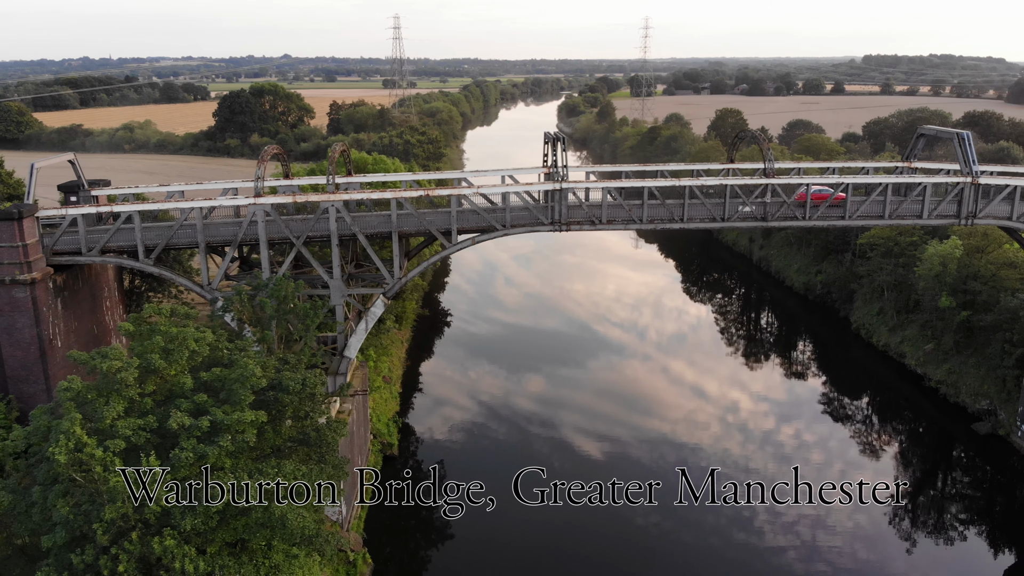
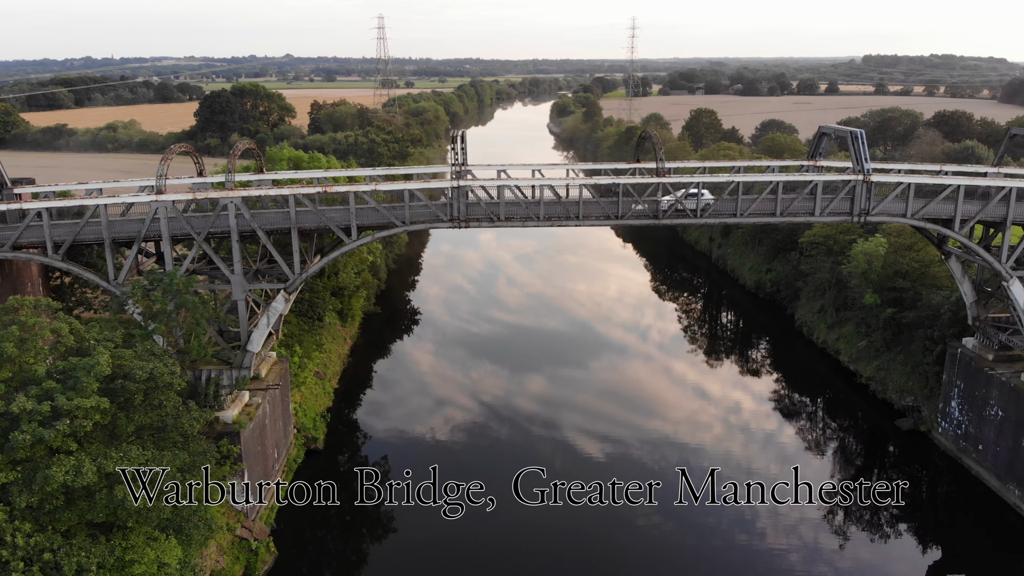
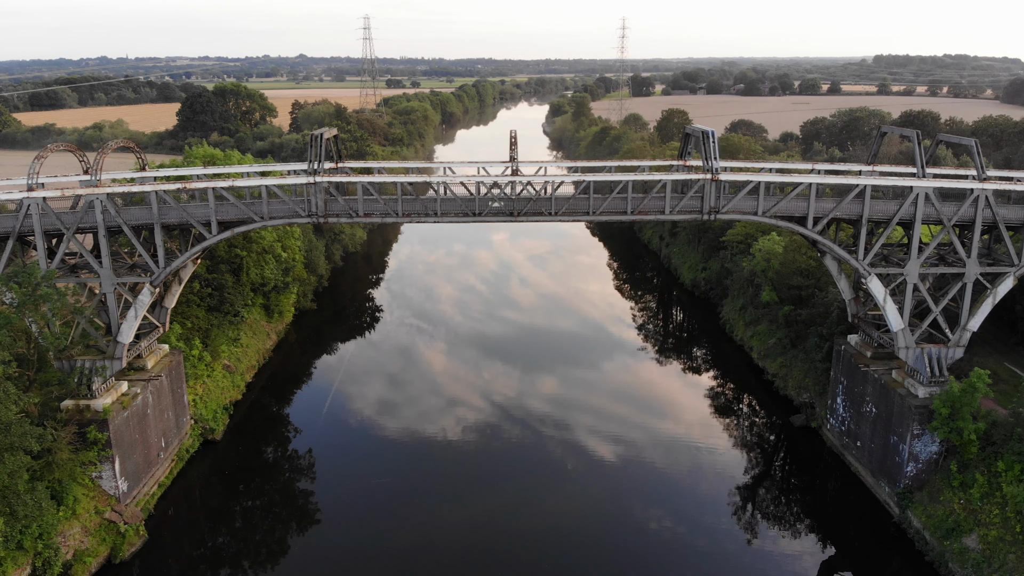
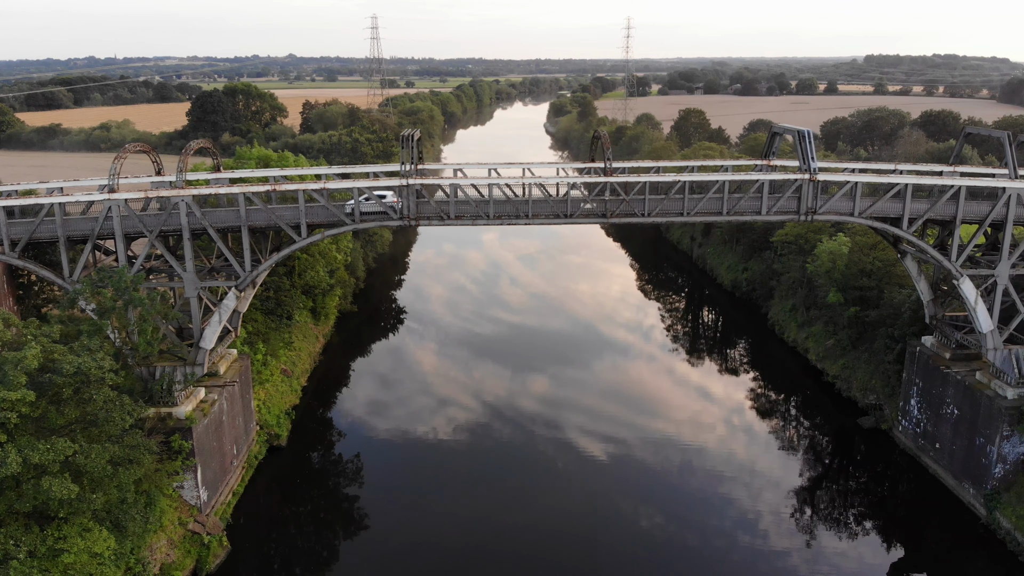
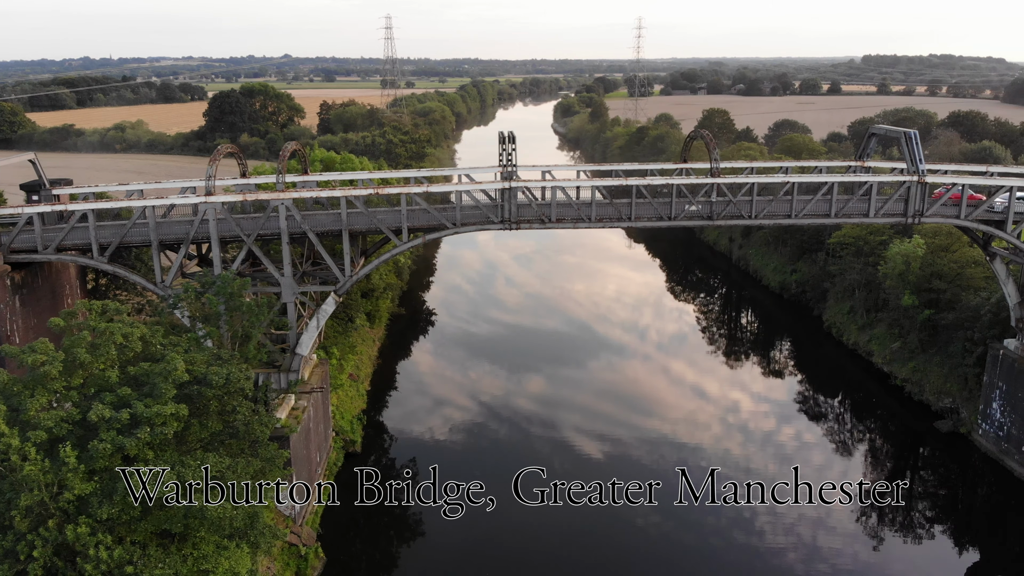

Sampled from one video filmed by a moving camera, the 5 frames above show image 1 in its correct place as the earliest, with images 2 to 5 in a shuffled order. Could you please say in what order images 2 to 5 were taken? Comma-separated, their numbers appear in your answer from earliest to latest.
5, 2, 4, 3
